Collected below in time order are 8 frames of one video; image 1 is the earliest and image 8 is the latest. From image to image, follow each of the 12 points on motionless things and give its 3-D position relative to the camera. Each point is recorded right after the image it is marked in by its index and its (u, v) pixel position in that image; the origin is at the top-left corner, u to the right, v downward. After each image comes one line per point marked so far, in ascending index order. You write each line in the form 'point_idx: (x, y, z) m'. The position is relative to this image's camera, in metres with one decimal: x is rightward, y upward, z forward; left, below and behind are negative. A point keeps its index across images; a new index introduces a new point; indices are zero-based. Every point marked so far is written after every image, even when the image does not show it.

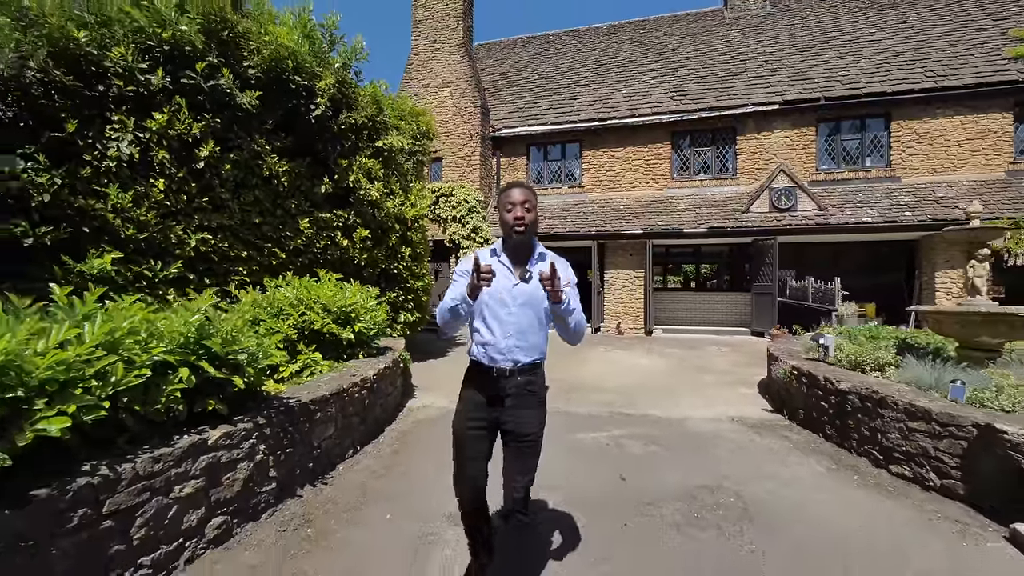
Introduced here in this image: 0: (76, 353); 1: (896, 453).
0: (-2.0, -0.3, +2.3) m
1: (+3.0, -1.2, +3.9) m
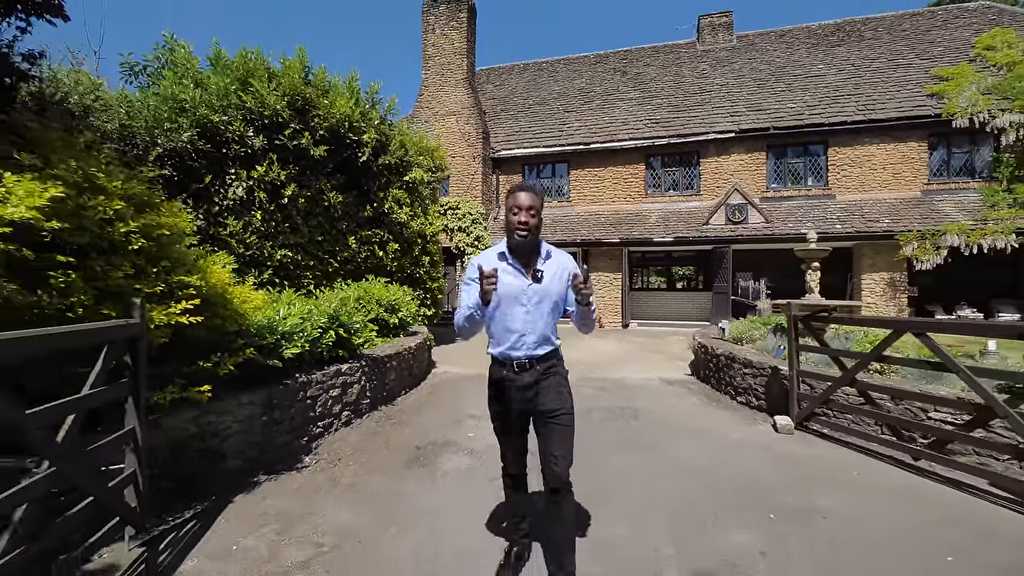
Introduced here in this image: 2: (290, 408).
0: (-2.1, -0.3, +4.8) m
1: (+2.9, -1.2, +6.4) m
2: (-2.0, -1.1, +4.5) m
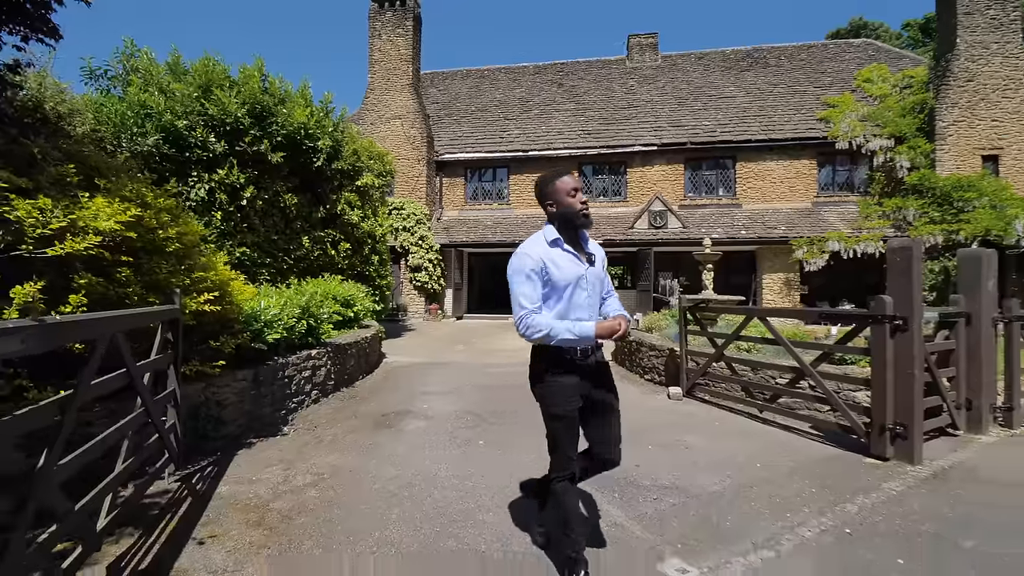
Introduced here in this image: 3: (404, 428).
0: (-2.7, -0.2, +5.6) m
1: (+2.1, -1.2, +7.8) m
2: (-2.6, -1.0, +5.3) m
3: (-1.1, -1.4, +5.0) m
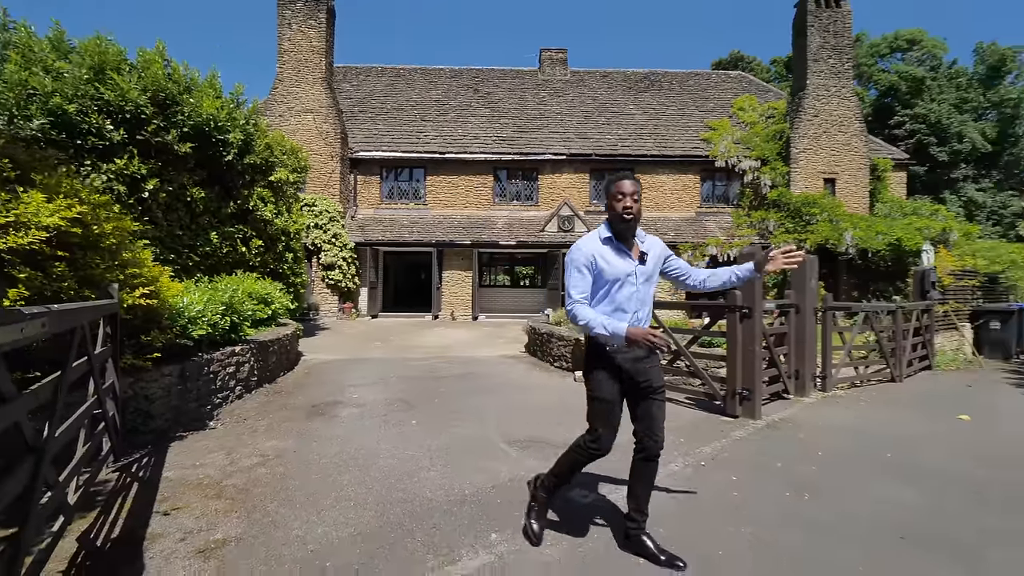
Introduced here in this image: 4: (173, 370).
0: (-3.5, -0.2, +5.7) m
1: (+0.7, -1.1, +8.6) m
2: (-3.4, -1.0, +5.4) m
3: (-1.9, -1.4, +5.3) m
4: (-3.4, -0.8, +5.0) m
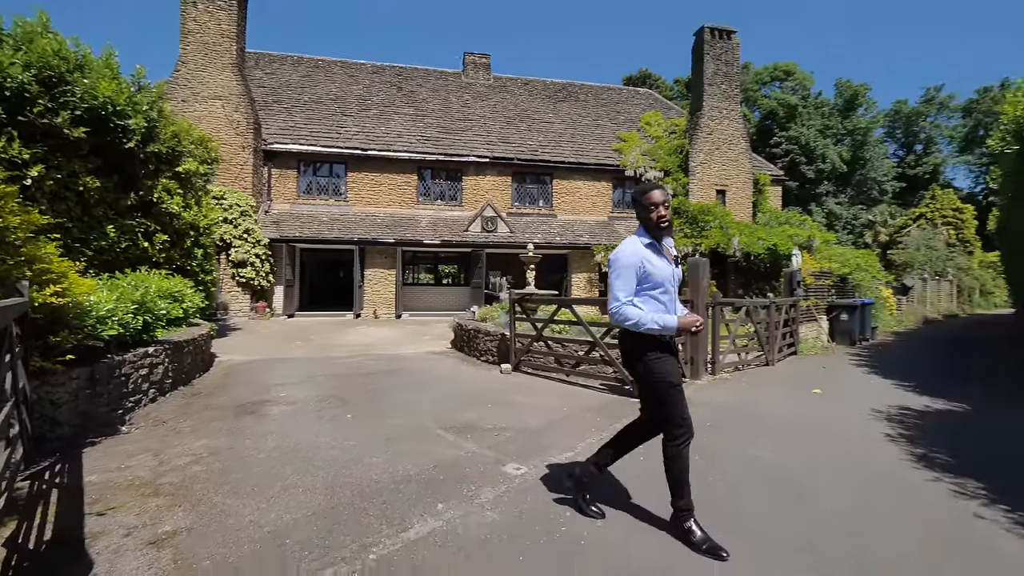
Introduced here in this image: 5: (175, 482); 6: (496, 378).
0: (-4.3, -0.2, +5.4) m
1: (-0.6, -1.1, +9.0) m
2: (-4.2, -1.0, +5.1) m
3: (-2.6, -1.3, +5.3) m
4: (-4.1, -0.8, +4.7) m
5: (-2.3, -1.3, +3.4) m
6: (-0.2, -1.4, +7.5) m
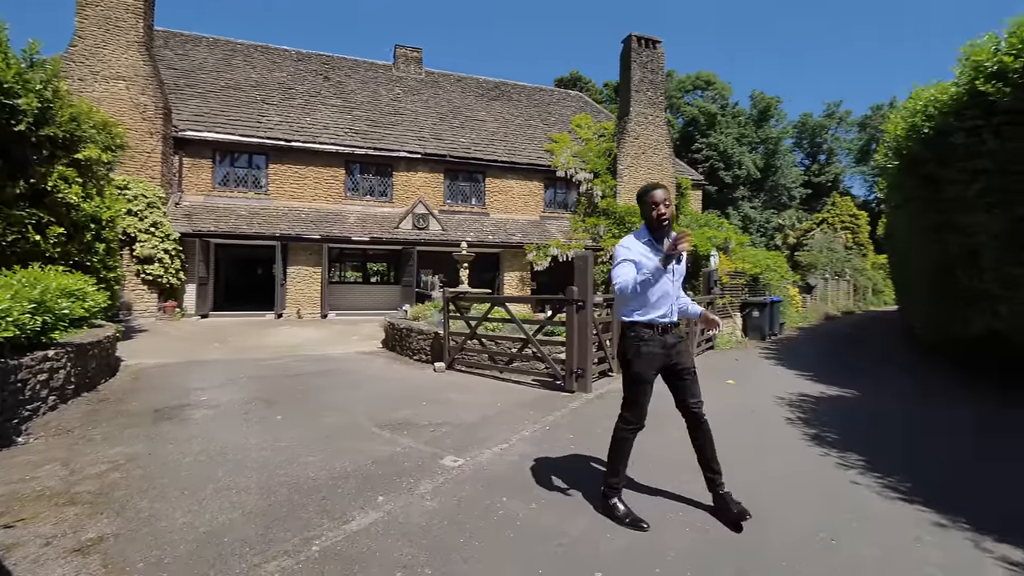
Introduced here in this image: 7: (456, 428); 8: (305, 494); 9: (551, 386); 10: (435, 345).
0: (-5.0, -0.1, +4.9) m
1: (-1.8, -1.1, +9.0) m
2: (-4.8, -1.0, +4.7) m
3: (-3.3, -1.3, +5.1) m
4: (-4.7, -0.8, +4.3) m
5: (-2.7, -1.3, +3.2) m
6: (-1.3, -1.3, +7.6) m
7: (-0.5, -1.3, +4.5) m
8: (-1.3, -1.3, +3.0) m
9: (+0.5, -1.3, +6.5) m
10: (-1.3, -1.0, +8.5) m
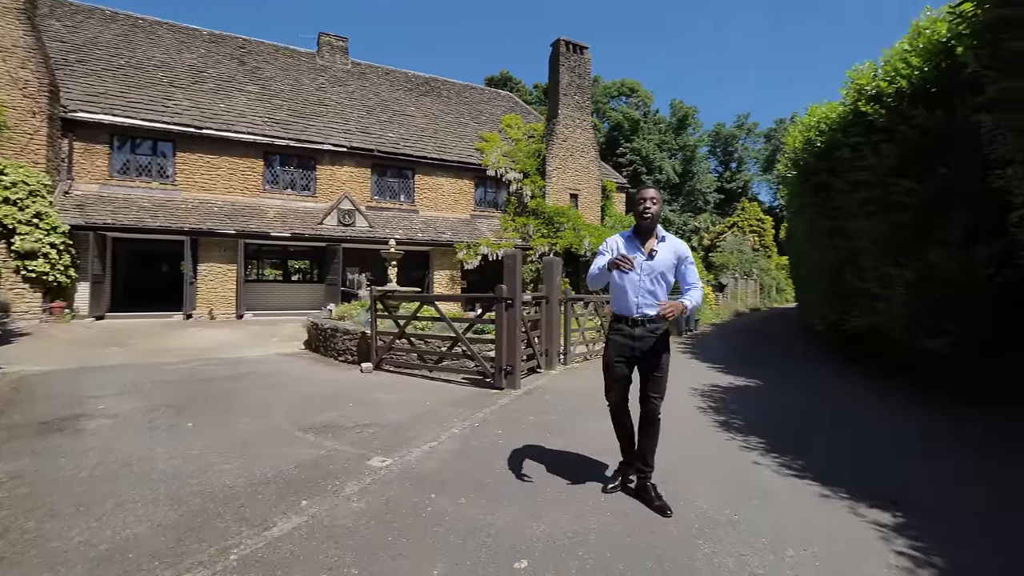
0: (-5.7, -0.1, +4.2) m
1: (-3.1, -1.1, +8.7) m
2: (-5.4, -1.0, +4.0) m
3: (-4.0, -1.3, +4.6) m
4: (-5.3, -0.8, +3.7) m
5: (-3.2, -1.3, +2.9) m
6: (-2.3, -1.3, +7.4) m
7: (-1.1, -1.3, +4.5) m
8: (-1.7, -1.3, +2.9) m
9: (-0.4, -1.3, +6.6) m
10: (-2.5, -1.0, +8.3) m
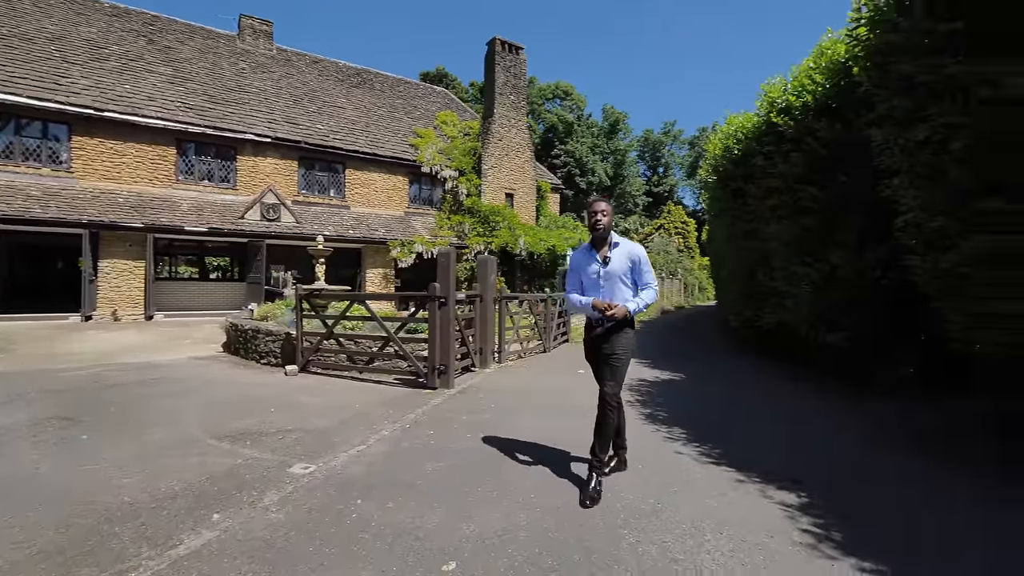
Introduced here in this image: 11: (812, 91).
0: (-6.2, -0.1, +3.4) m
1: (-4.2, -1.0, +8.2) m
2: (-5.9, -0.9, +3.3) m
3: (-4.6, -1.3, +4.1) m
4: (-5.7, -0.8, +2.9) m
5: (-3.6, -1.3, +2.4) m
6: (-3.3, -1.3, +7.0) m
7: (-1.7, -1.2, +4.3) m
8: (-2.1, -1.2, +2.6) m
9: (-1.3, -1.2, +6.4) m
10: (-3.6, -0.9, +7.9) m
11: (+3.8, +2.5, +6.3) m
